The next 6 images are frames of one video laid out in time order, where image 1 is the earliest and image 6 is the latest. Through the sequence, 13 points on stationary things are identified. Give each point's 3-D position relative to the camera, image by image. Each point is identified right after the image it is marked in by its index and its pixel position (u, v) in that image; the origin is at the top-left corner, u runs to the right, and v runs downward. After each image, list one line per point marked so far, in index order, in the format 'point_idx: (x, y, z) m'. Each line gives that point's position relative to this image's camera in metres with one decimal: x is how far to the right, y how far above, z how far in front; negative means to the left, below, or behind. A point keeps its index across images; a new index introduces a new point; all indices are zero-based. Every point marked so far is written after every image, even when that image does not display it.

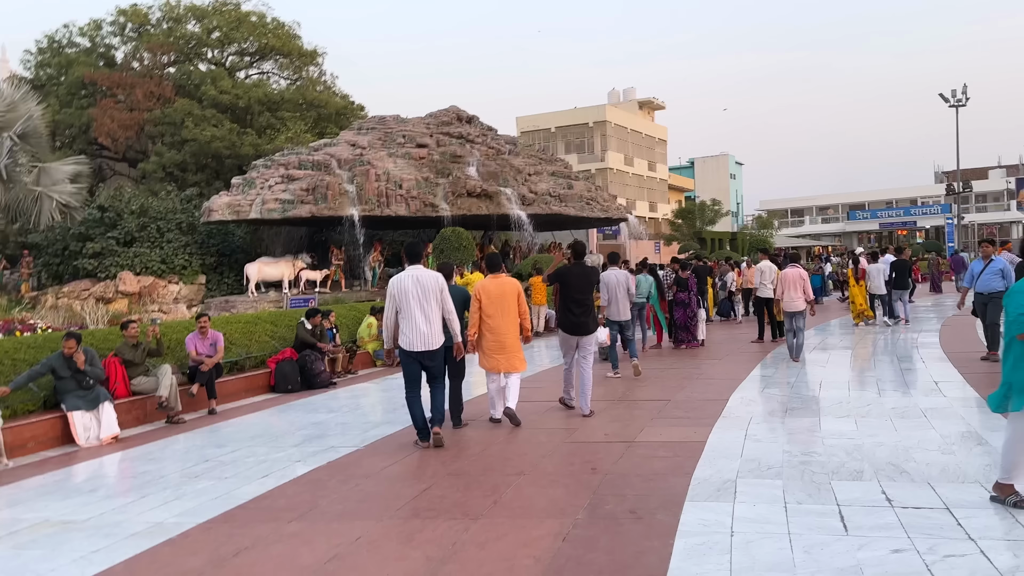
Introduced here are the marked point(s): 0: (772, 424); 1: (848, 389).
0: (+2.4, -1.2, +6.6) m
1: (+3.8, -1.1, +8.2) m
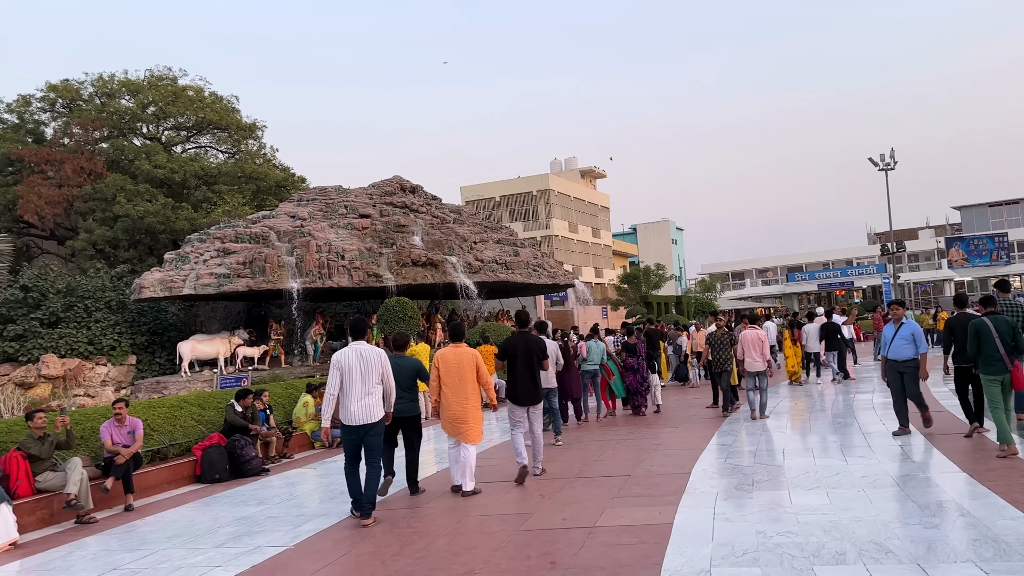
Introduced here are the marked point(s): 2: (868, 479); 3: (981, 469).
0: (+1.9, -1.8, +6.2) m
1: (+3.2, -1.8, +7.9) m
2: (+3.3, -1.8, +6.6) m
3: (+4.3, -1.7, +6.7) m
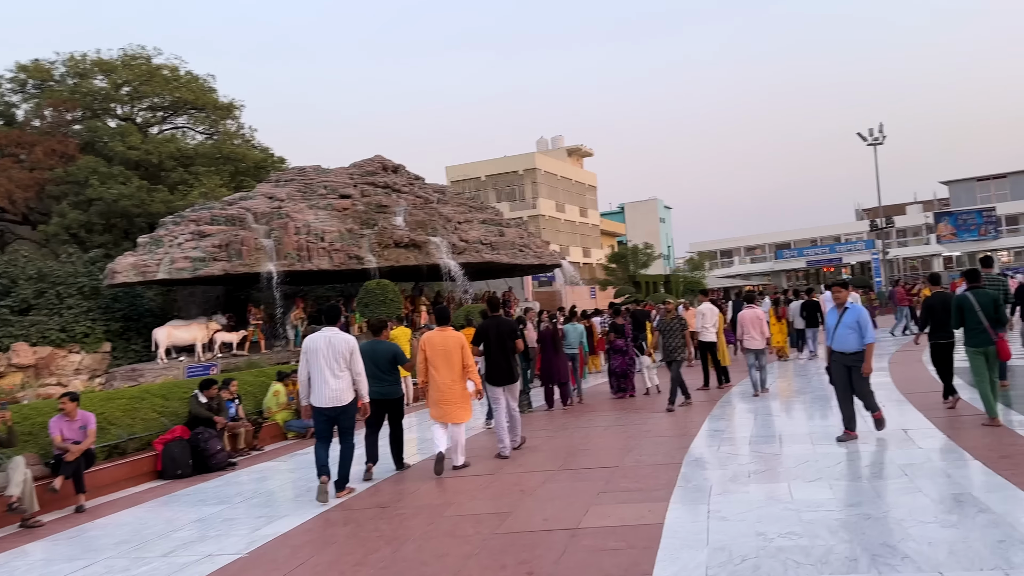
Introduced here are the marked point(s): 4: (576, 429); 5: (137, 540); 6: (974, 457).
0: (+1.8, -1.6, +5.7) m
1: (+3.0, -1.5, +7.4) m
2: (+3.1, -1.5, +6.2) m
3: (+4.1, -1.4, +6.2) m
4: (+0.9, -1.8, +9.7) m
5: (-3.0, -2.0, +5.9) m
6: (+4.0, -1.5, +6.3) m
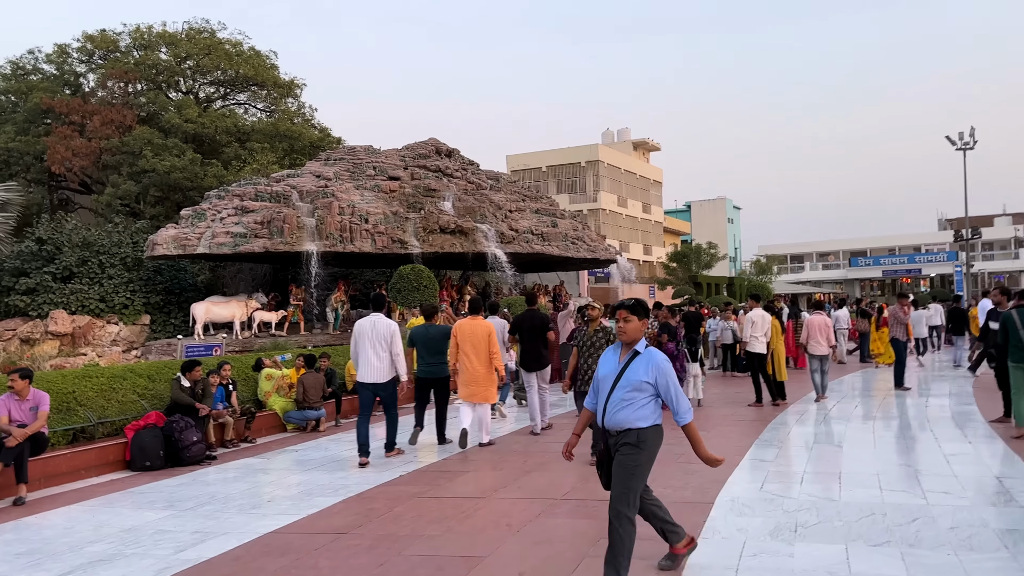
0: (+1.6, -1.6, +4.4) m
1: (+3.0, -1.6, +6.0) m
2: (+2.9, -1.6, +4.8) m
3: (+4.0, -1.6, +4.7) m
4: (+1.0, -1.8, +8.4) m
5: (-3.2, -1.8, +5.0) m
6: (+3.9, -1.6, +4.8) m
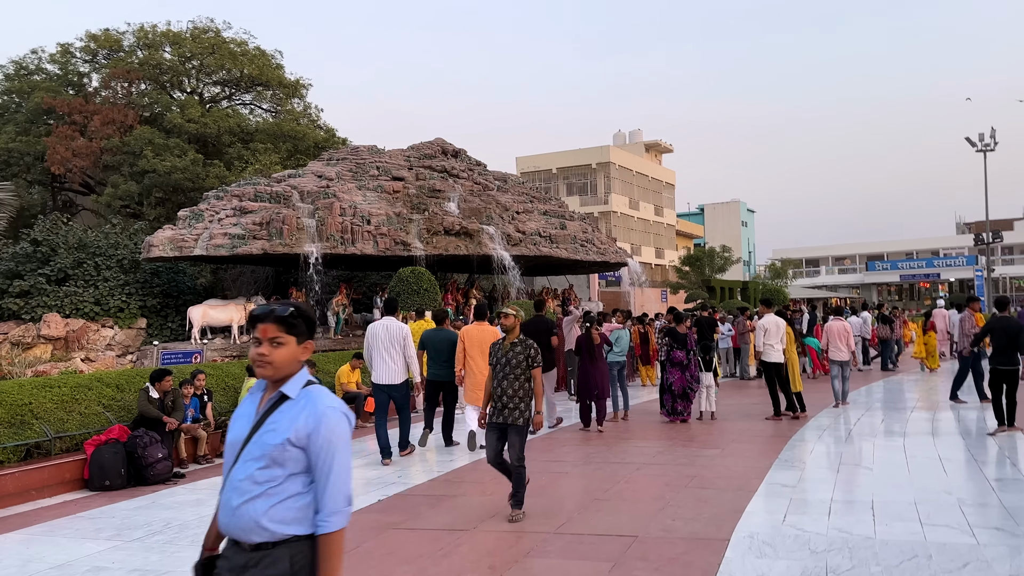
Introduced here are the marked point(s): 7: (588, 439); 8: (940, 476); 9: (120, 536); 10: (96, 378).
0: (+1.5, -1.7, +3.6) m
1: (+2.9, -1.6, +5.2) m
2: (+2.8, -1.7, +4.0) m
3: (+3.9, -1.6, +3.9) m
4: (+1.0, -1.8, +7.7) m
5: (-3.3, -1.8, +4.3) m
6: (+3.8, -1.6, +4.0) m
7: (+0.9, -1.9, +8.9) m
8: (+3.8, -1.7, +6.4) m
9: (-2.9, -1.9, +5.5) m
10: (-4.5, -1.0, +7.9) m
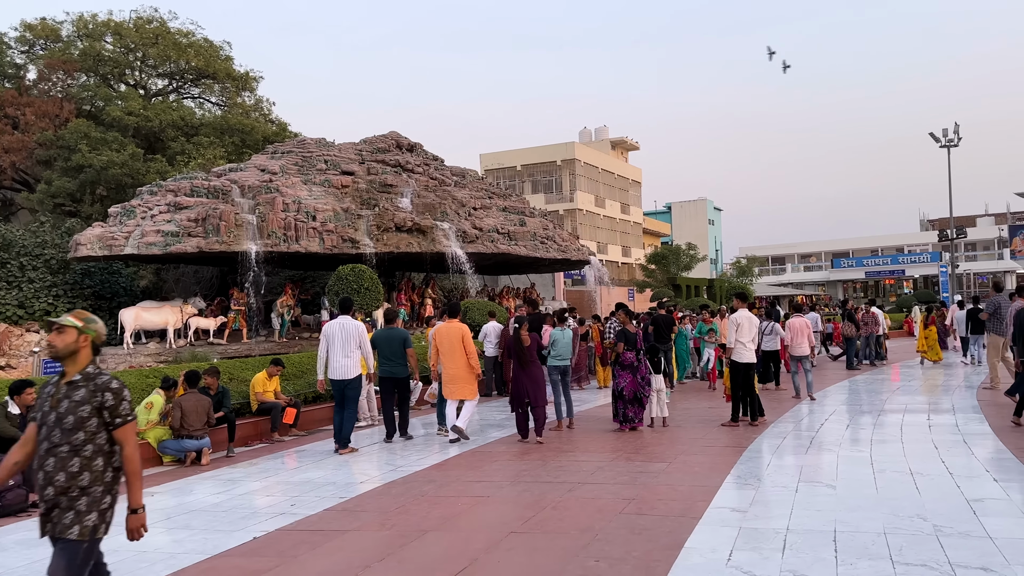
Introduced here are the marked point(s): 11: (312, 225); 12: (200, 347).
0: (+0.9, -1.6, +2.8) m
1: (+2.3, -1.6, +4.4) m
2: (+2.2, -1.6, +3.2) m
3: (+3.3, -1.5, +3.2) m
4: (+0.2, -1.8, +6.8) m
5: (-3.9, -1.8, +3.3) m
6: (+3.2, -1.6, +3.2) m
7: (+0.1, -1.8, +8.0) m
8: (+3.1, -1.6, +5.6) m
9: (-3.6, -1.8, +4.4) m
10: (-5.3, -1.0, +6.8) m
11: (-5.5, +1.7, +20.0) m
12: (-7.9, -1.4, +18.3) m
